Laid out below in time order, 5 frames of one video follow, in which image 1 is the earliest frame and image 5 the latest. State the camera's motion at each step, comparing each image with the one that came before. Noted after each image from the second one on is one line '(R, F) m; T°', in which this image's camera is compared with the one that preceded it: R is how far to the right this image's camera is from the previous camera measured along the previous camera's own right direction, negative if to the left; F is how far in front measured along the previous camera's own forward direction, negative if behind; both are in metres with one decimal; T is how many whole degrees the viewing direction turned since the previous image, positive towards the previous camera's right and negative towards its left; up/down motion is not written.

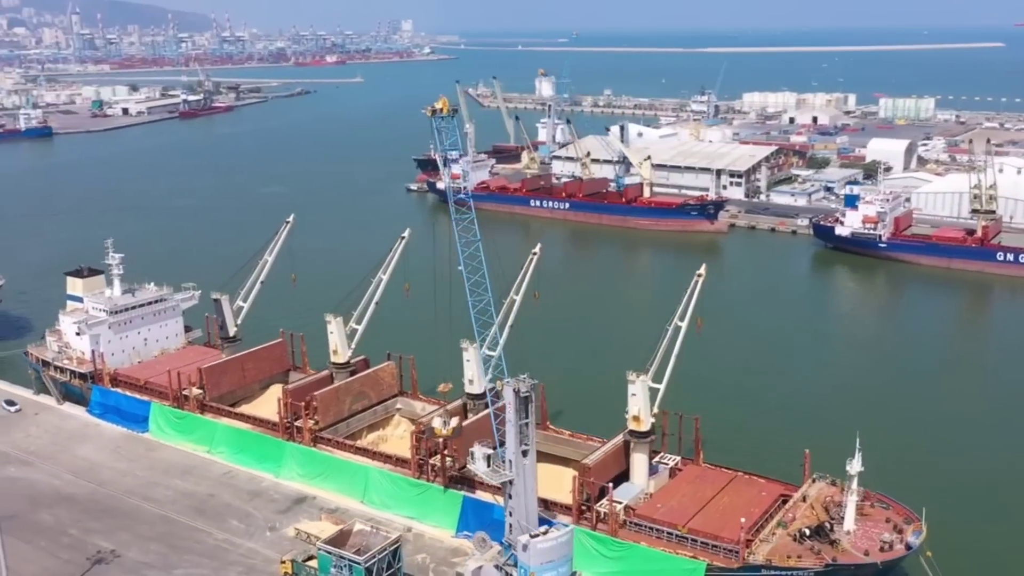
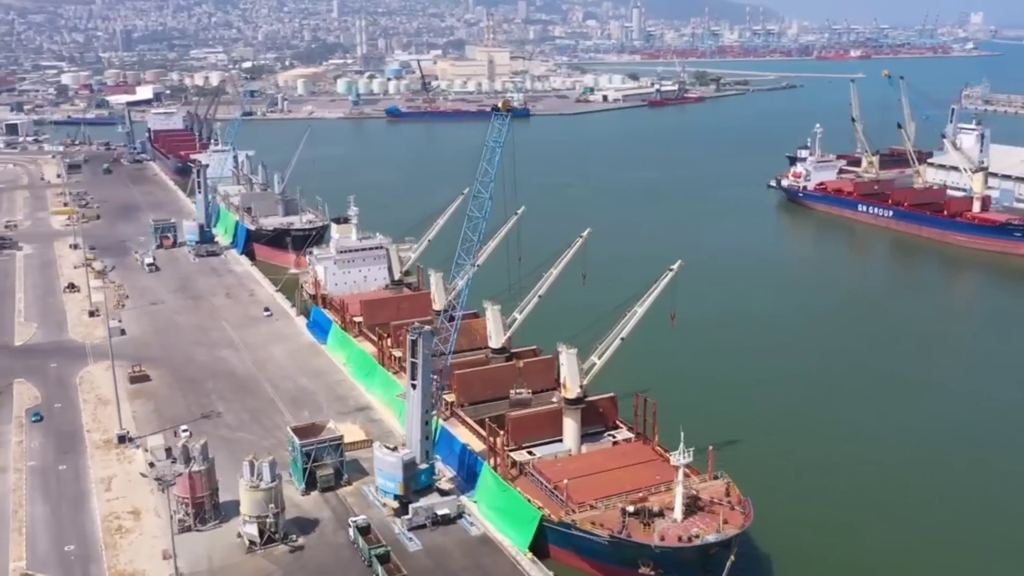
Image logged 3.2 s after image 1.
(+8.3, 0.0) m; -30°
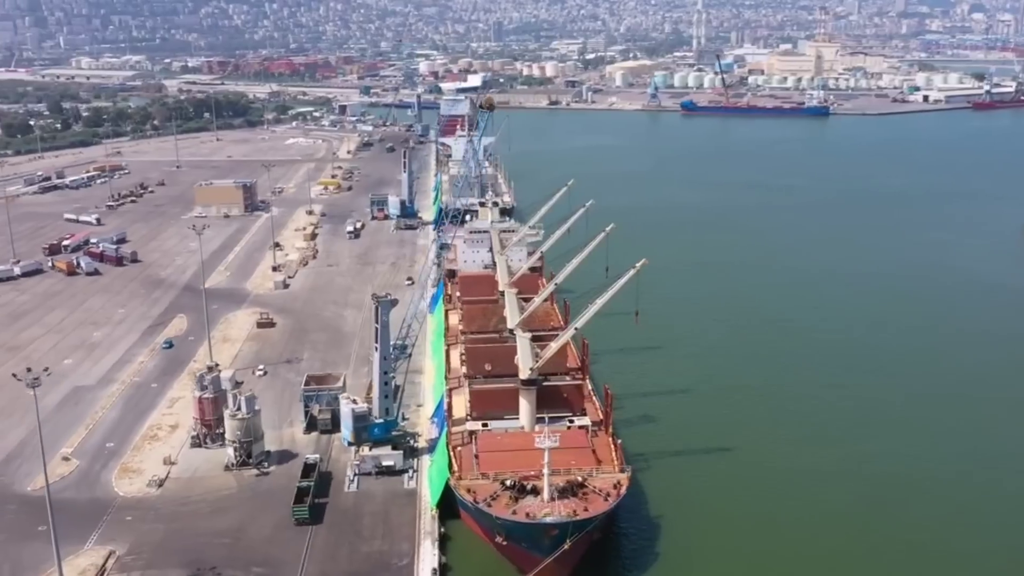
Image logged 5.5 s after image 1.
(+6.1, 0.0) m; -20°
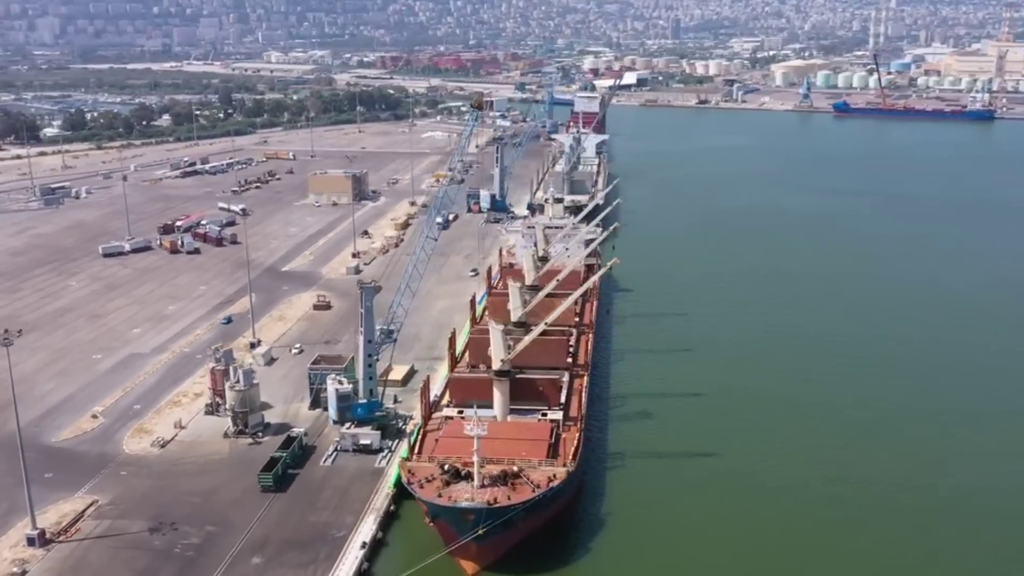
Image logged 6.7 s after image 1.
(+3.2, -0.1) m; -10°
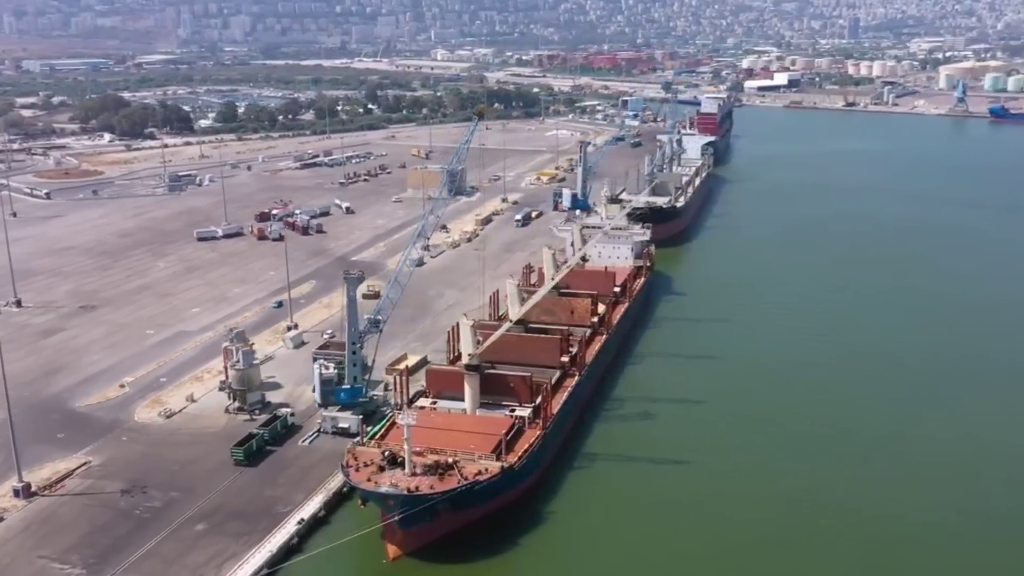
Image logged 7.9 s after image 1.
(+3.2, 0.0) m; -10°
